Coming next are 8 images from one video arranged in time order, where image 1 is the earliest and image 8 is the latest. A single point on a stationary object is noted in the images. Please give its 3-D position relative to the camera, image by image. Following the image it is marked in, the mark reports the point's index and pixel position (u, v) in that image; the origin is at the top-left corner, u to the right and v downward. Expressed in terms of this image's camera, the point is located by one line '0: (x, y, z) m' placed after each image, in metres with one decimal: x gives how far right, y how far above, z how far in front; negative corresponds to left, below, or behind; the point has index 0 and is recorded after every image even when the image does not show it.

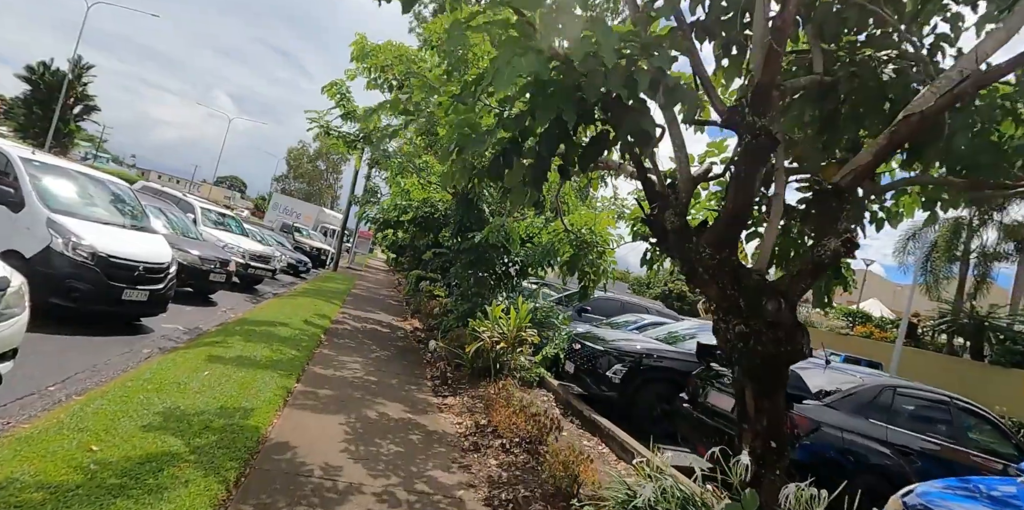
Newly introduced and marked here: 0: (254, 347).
0: (-3.3, -1.2, +6.8) m
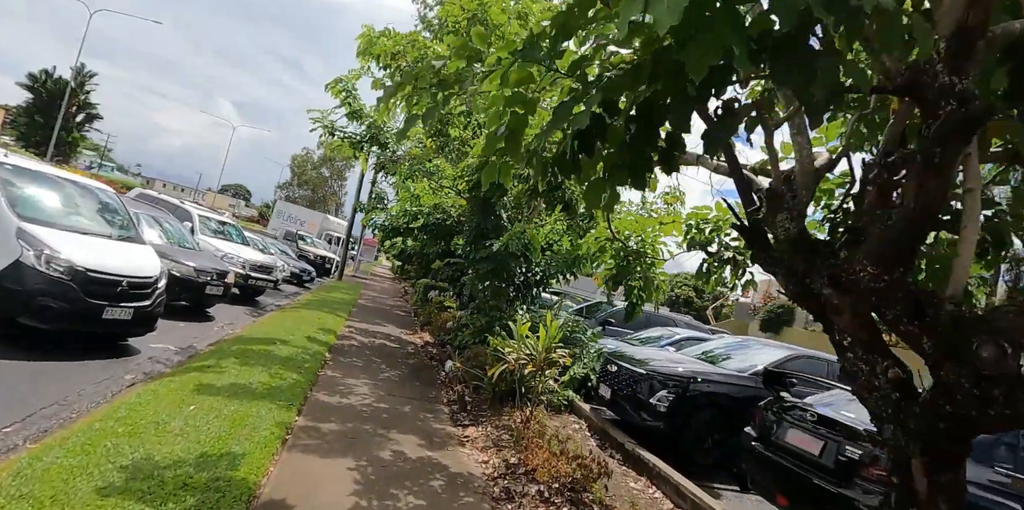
0: (-3.0, -1.3, +6.0) m
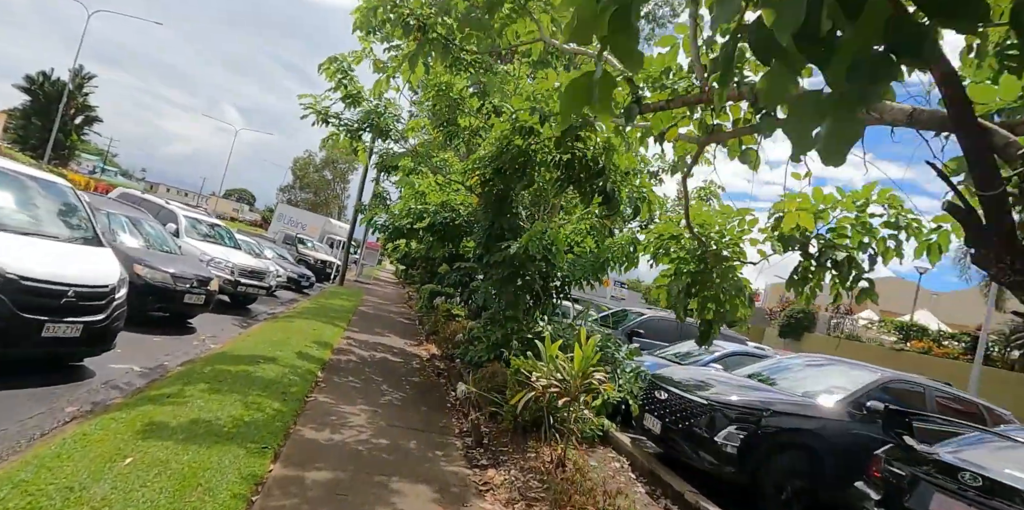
0: (-2.7, -1.4, +4.9) m
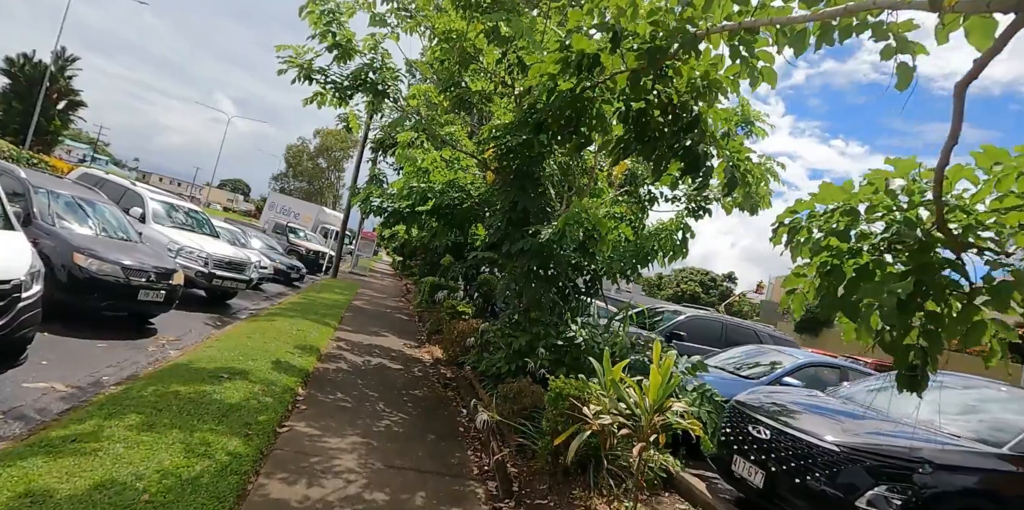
0: (-2.4, -1.3, +3.5) m
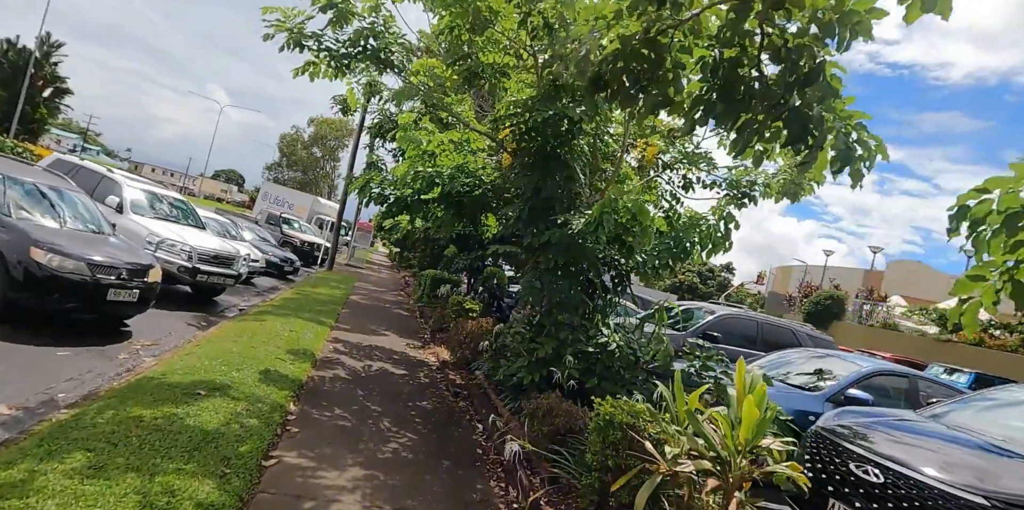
0: (-2.1, -1.2, +2.7) m
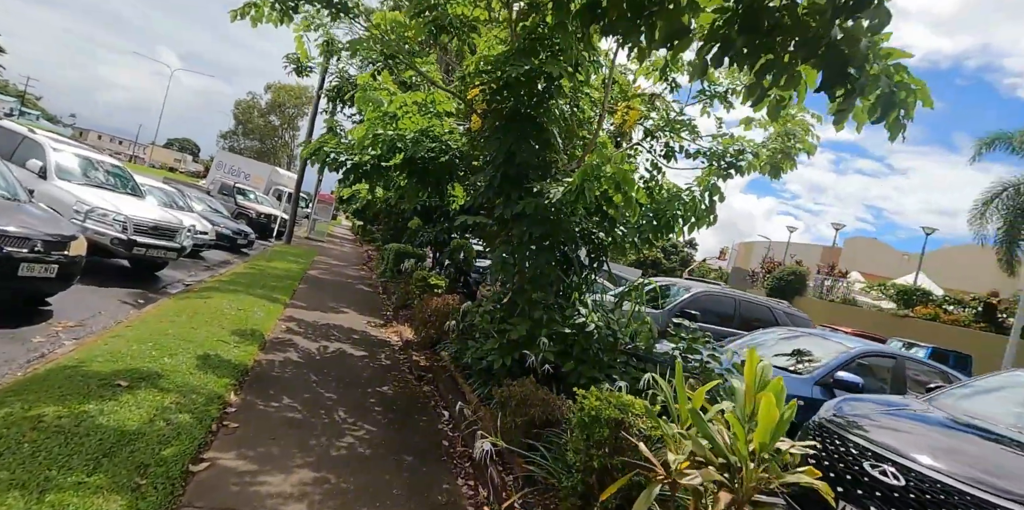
0: (-2.2, -1.1, +2.2) m
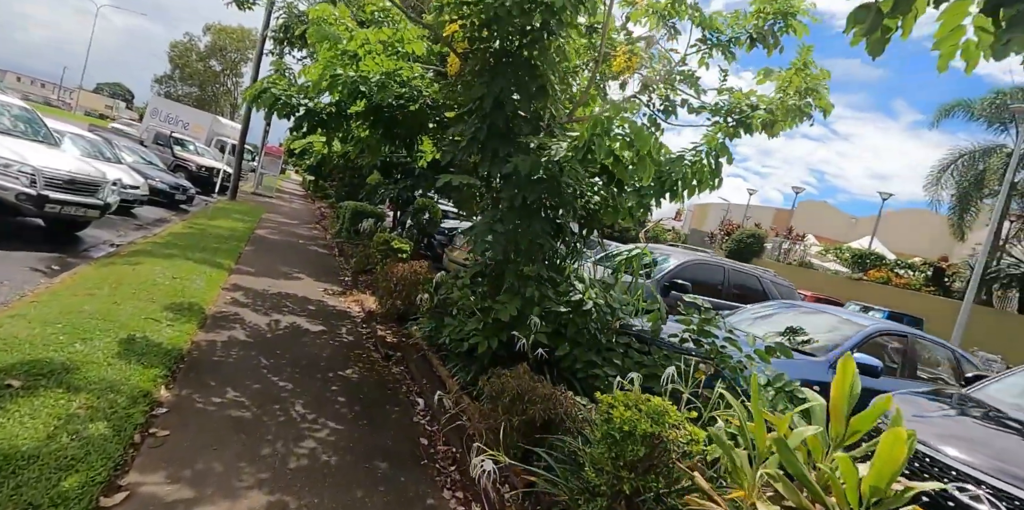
0: (-2.1, -1.1, +1.4) m
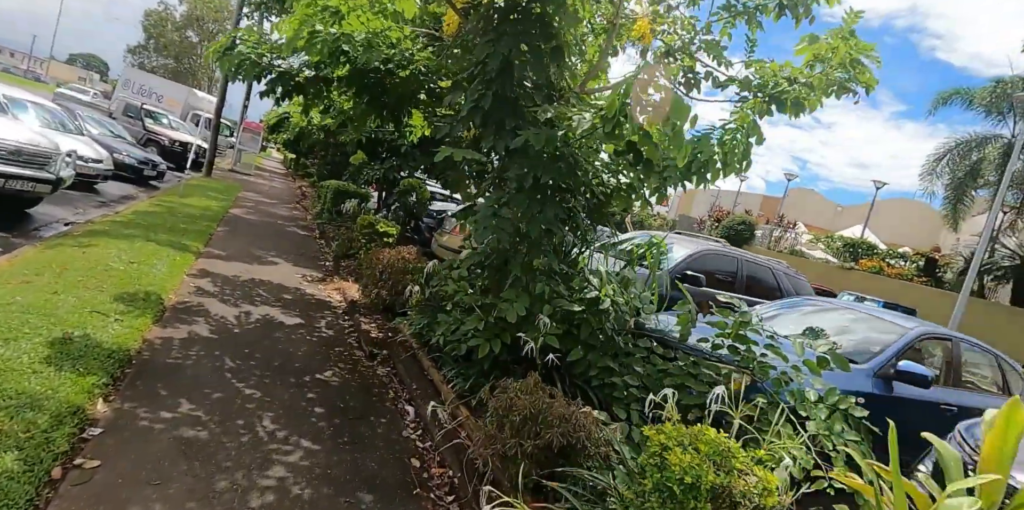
0: (-2.0, -1.0, +0.8) m
